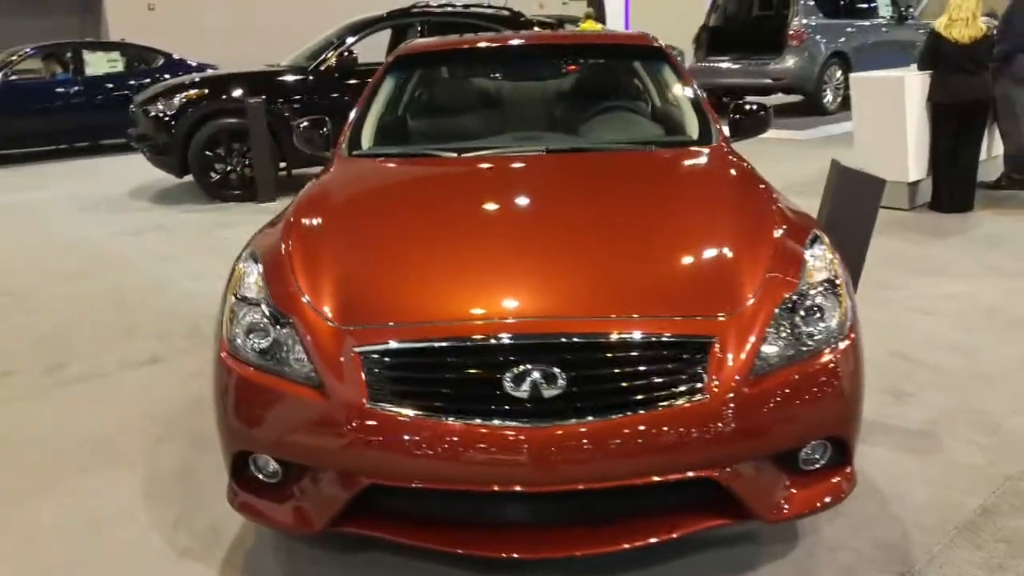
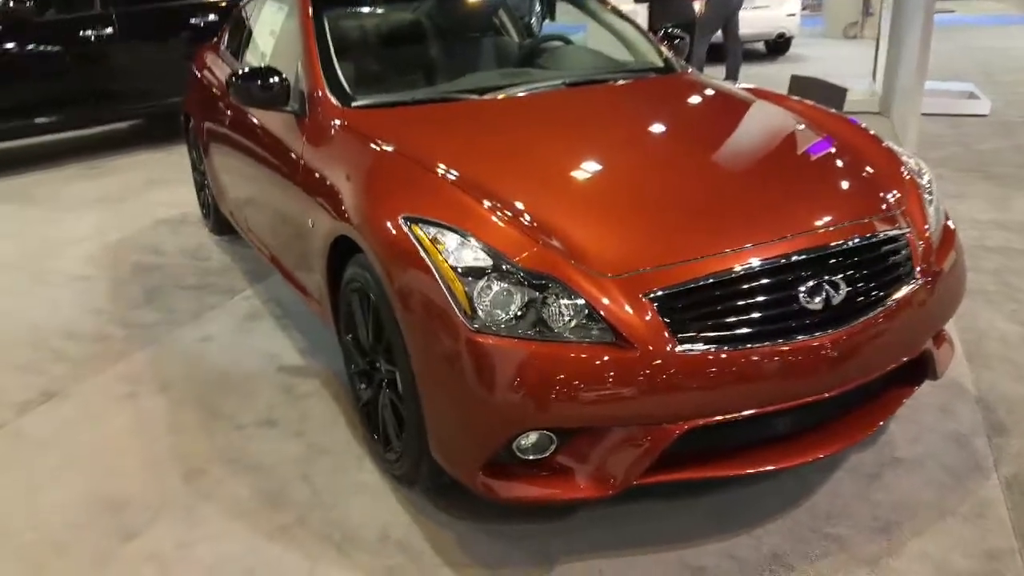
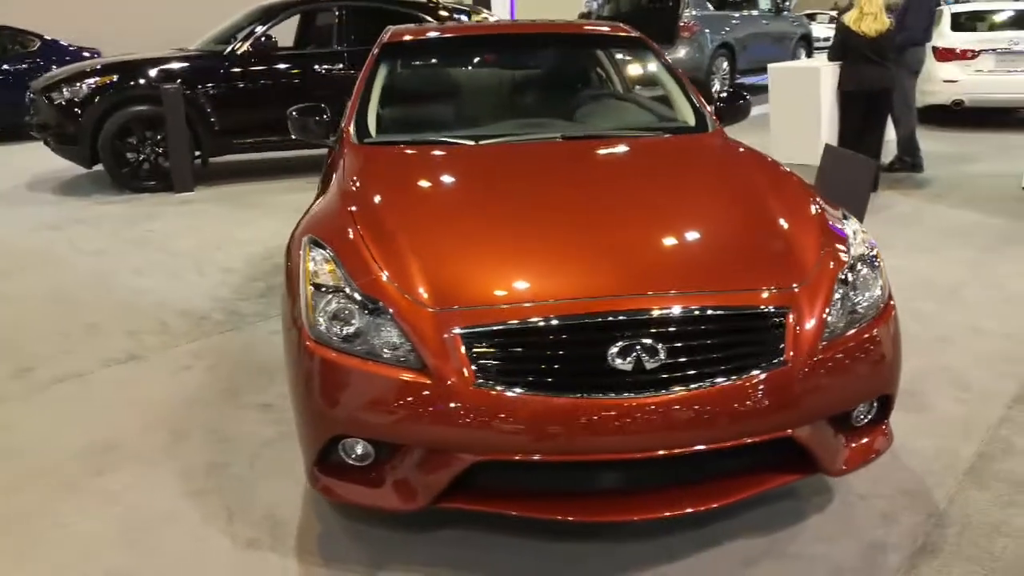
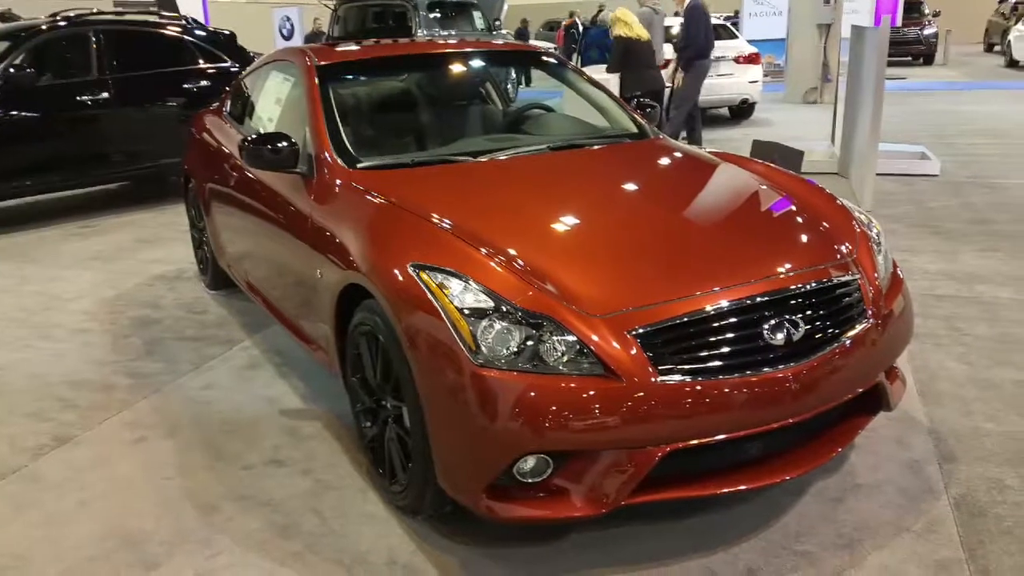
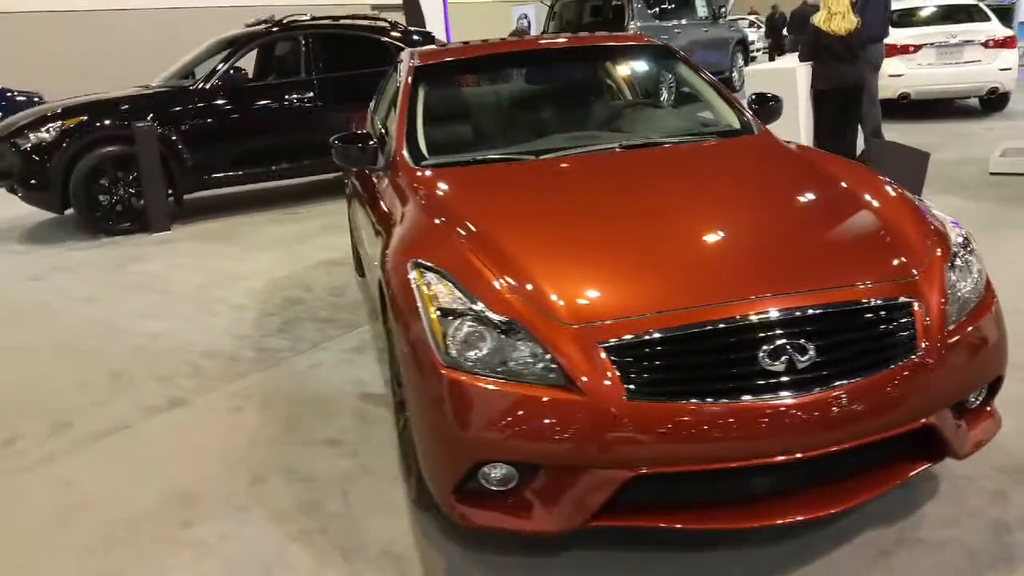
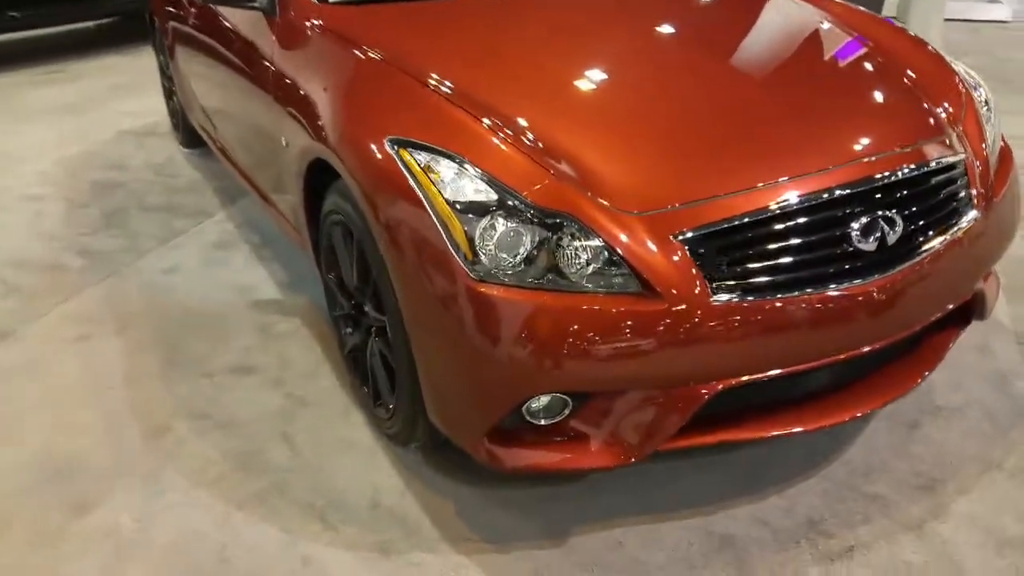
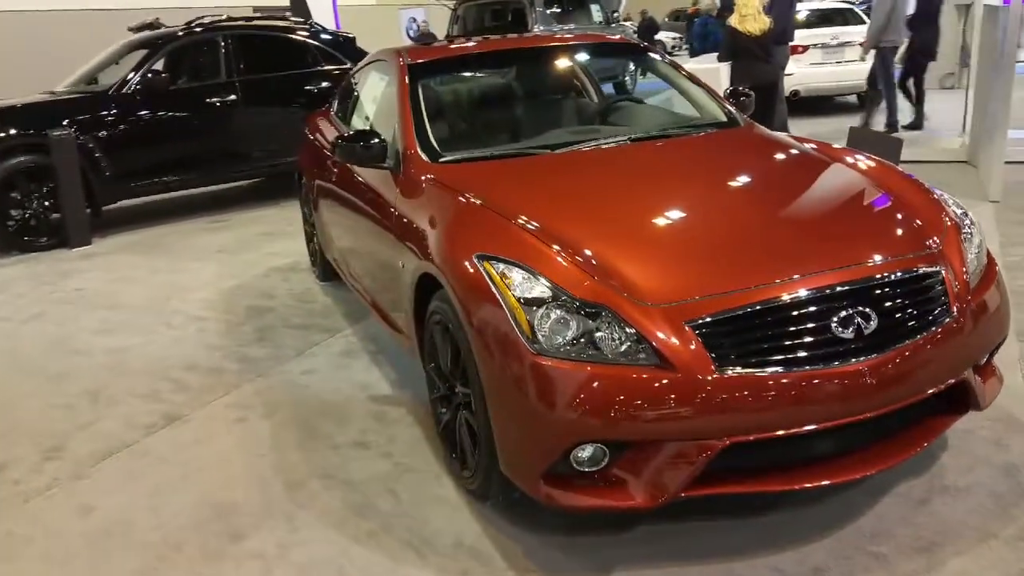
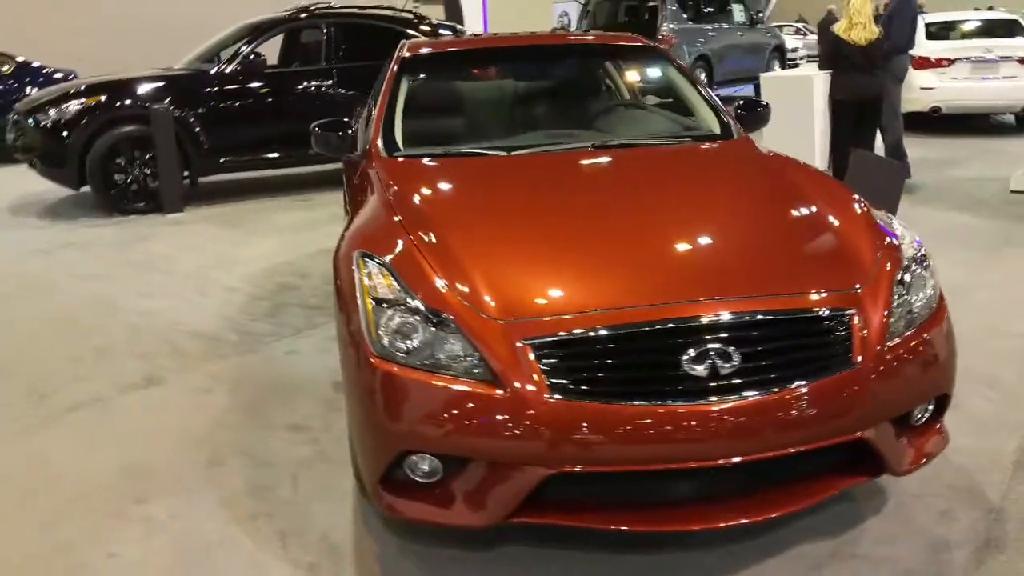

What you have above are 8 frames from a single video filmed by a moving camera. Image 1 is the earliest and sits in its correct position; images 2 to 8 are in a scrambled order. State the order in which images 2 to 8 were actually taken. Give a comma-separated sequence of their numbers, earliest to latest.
3, 8, 5, 7, 4, 2, 6
